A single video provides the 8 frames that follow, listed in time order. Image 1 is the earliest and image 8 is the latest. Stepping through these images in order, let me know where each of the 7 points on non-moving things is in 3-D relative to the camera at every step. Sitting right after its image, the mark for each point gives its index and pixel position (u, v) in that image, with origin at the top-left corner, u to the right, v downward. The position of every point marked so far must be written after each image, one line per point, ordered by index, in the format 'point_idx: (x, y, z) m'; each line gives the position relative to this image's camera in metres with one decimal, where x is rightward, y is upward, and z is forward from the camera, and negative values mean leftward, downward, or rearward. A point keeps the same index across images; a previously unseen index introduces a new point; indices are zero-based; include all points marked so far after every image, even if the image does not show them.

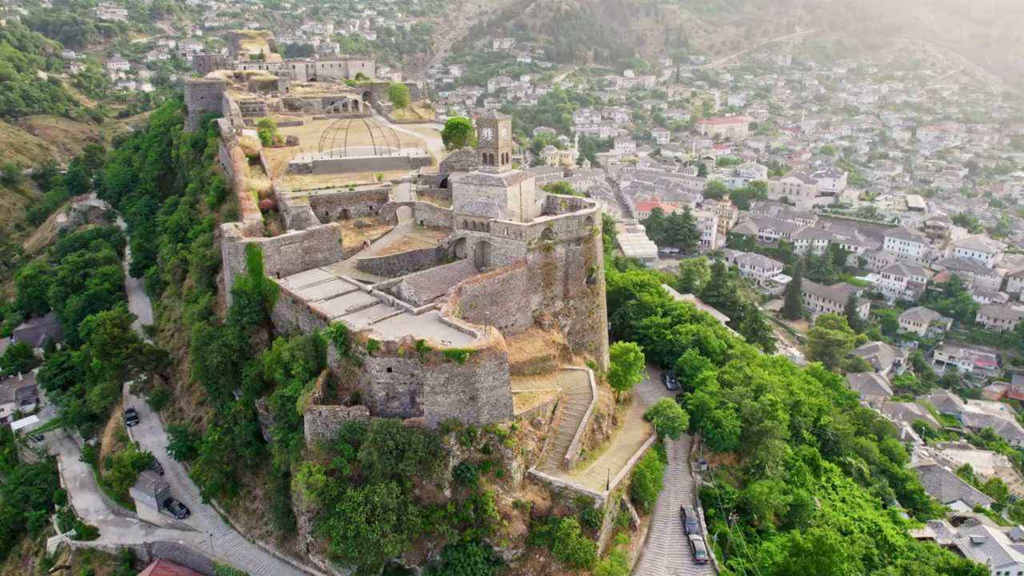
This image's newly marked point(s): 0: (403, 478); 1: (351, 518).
0: (-2.6, -4.4, +18.9) m
1: (-3.6, -5.2, +18.3) m
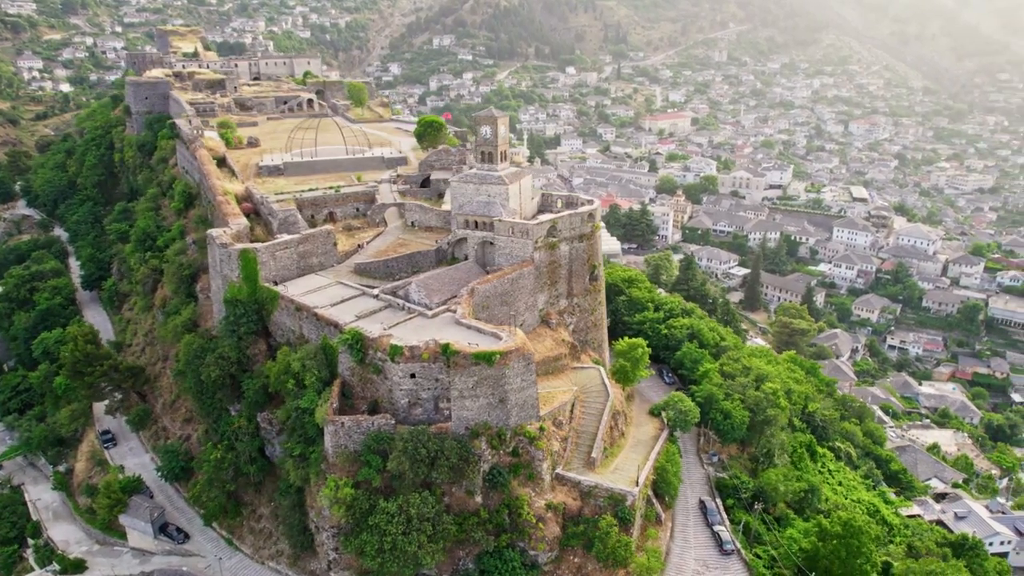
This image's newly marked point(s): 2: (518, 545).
0: (-1.8, -4.5, +18.5) m
1: (-2.7, -5.4, +17.8) m
2: (+0.1, -5.9, +18.6) m
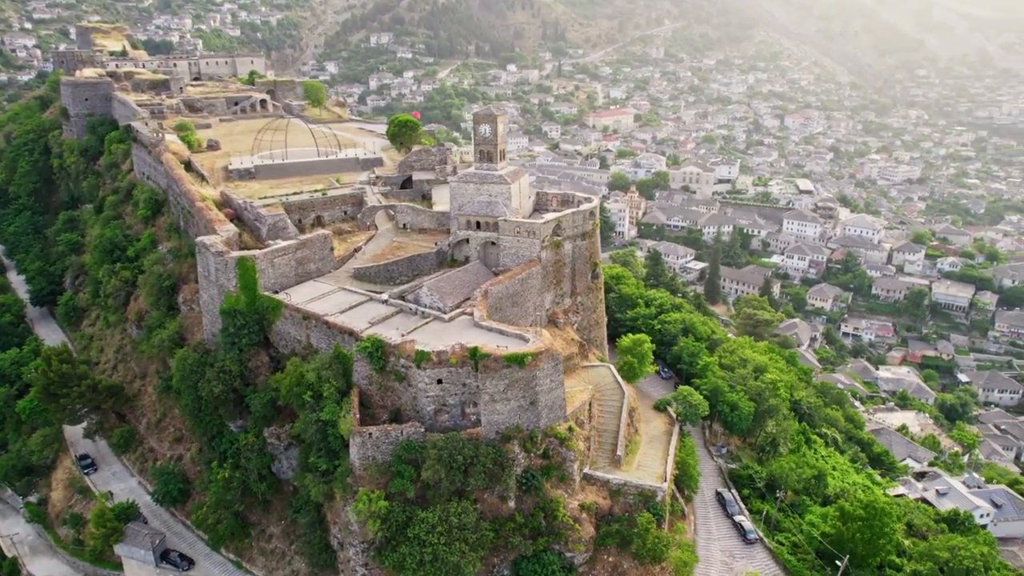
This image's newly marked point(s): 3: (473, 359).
0: (-1.0, -4.6, +18.1) m
1: (-1.8, -5.5, +17.4) m
2: (+1.0, -5.9, +18.4) m
3: (-0.9, -1.6, +18.3) m
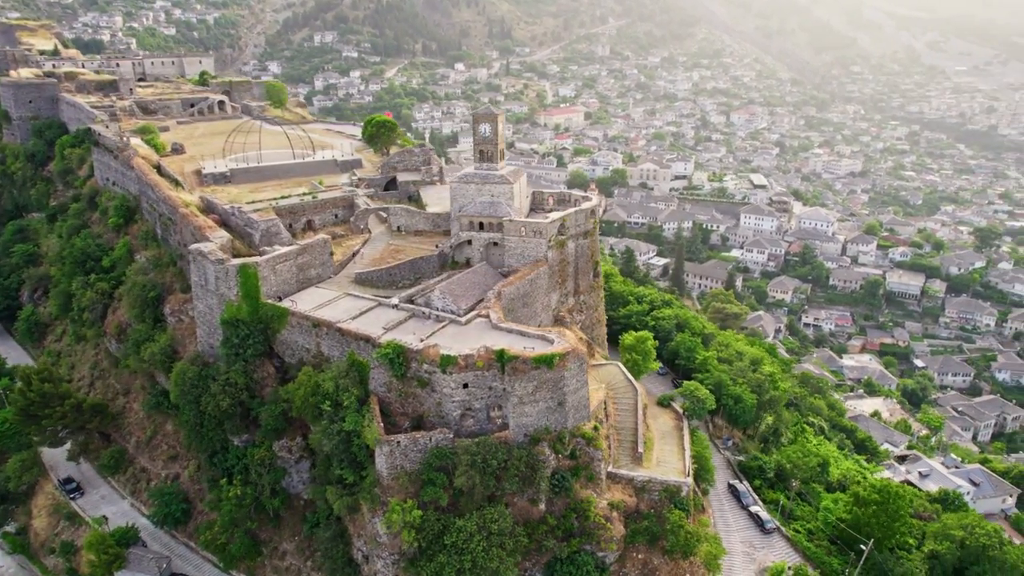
0: (-0.3, -4.6, +17.9) m
1: (-1.0, -5.5, +17.1) m
2: (+1.7, -5.9, +18.3) m
3: (-0.2, -1.6, +18.1) m
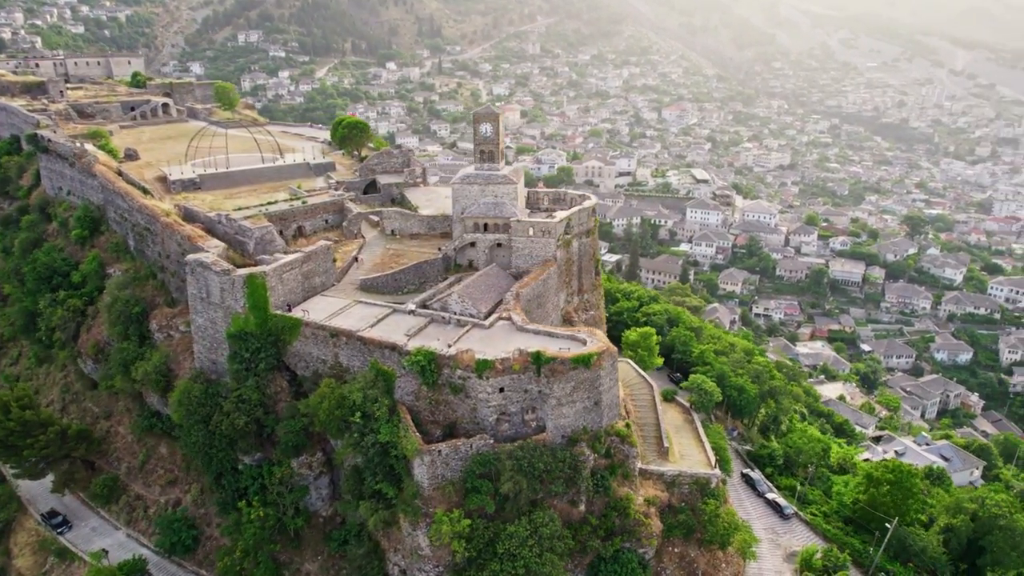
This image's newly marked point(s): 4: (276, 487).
0: (+0.7, -4.7, +17.7) m
1: (+0.1, -5.6, +16.8) m
2: (+2.7, -5.9, +18.4) m
3: (+0.6, -1.7, +17.9) m
4: (-5.7, -4.8, +19.5) m
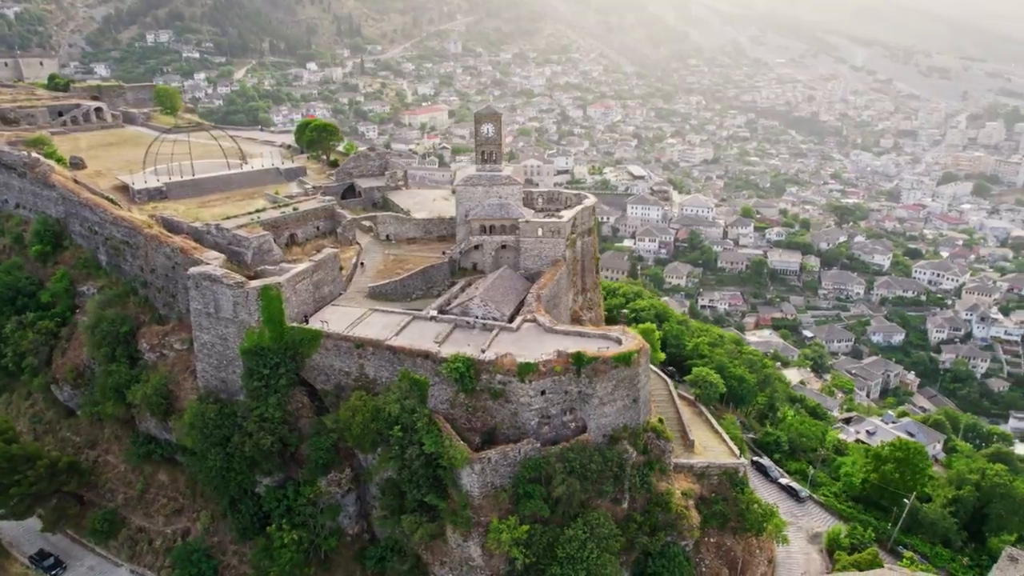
0: (+1.8, -4.6, +17.6) m
1: (+1.3, -5.6, +16.7) m
2: (+3.7, -5.8, +18.6) m
3: (+1.5, -1.7, +17.8) m
4: (-4.8, -5.1, +18.6) m
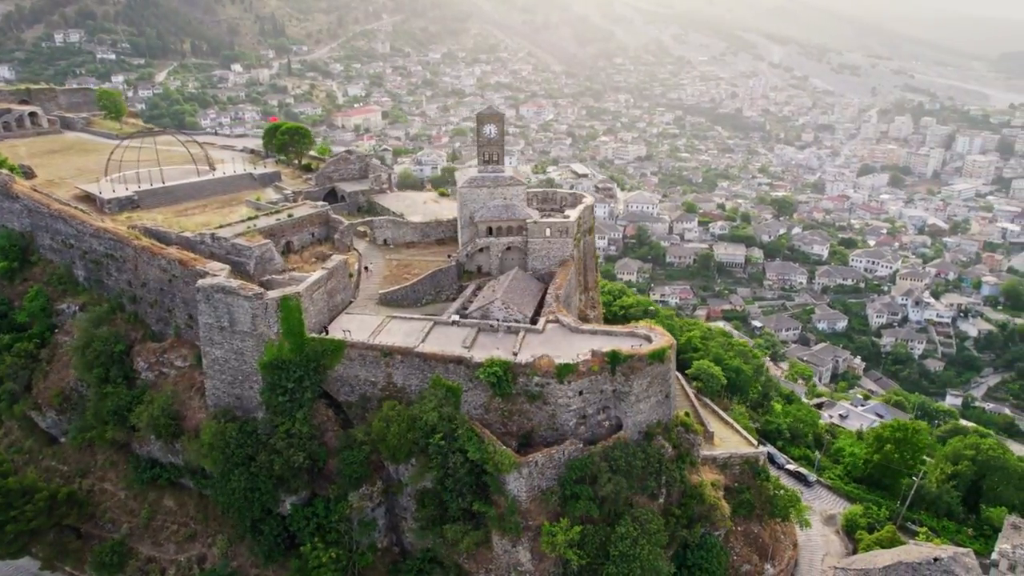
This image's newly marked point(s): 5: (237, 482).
0: (+2.8, -4.6, +17.7) m
1: (+2.4, -5.6, +16.7) m
2: (+4.6, -5.7, +18.8) m
3: (+2.4, -1.7, +17.8) m
4: (-3.9, -5.3, +17.9) m
5: (-6.2, -4.4, +18.0) m
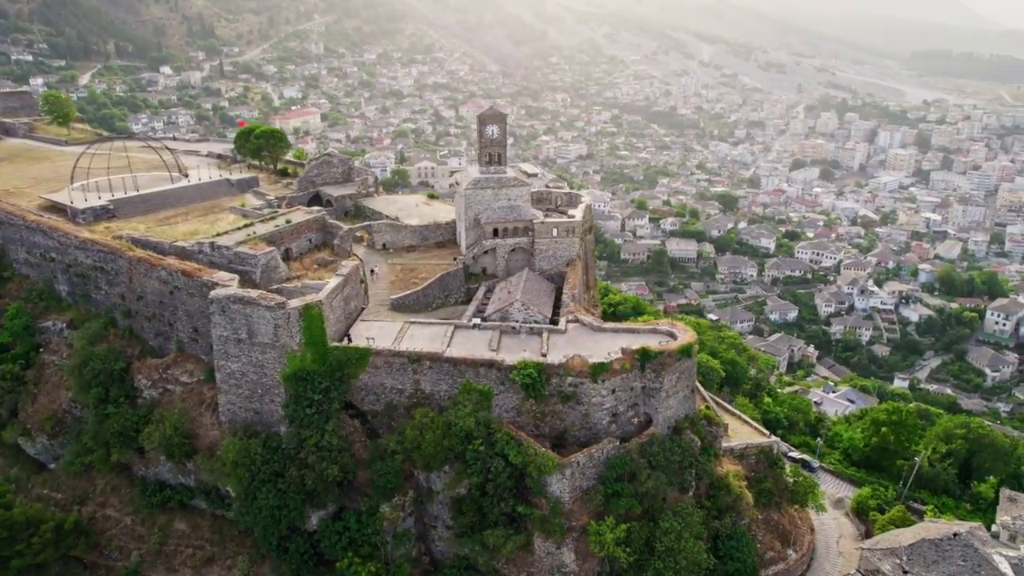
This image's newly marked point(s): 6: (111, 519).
0: (+3.6, -4.5, +17.8) m
1: (+3.4, -5.5, +16.8) m
2: (+5.3, -5.5, +19.1) m
3: (+3.1, -1.6, +17.9) m
4: (-3.0, -5.4, +17.4) m
5: (-5.4, -4.6, +17.3) m
6: (-9.4, -5.4, +18.9) m
